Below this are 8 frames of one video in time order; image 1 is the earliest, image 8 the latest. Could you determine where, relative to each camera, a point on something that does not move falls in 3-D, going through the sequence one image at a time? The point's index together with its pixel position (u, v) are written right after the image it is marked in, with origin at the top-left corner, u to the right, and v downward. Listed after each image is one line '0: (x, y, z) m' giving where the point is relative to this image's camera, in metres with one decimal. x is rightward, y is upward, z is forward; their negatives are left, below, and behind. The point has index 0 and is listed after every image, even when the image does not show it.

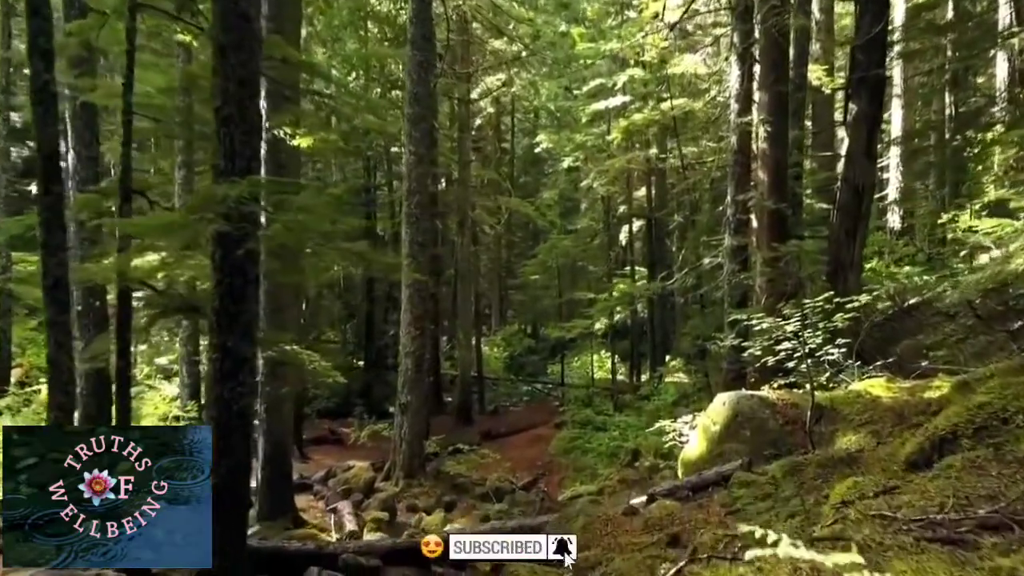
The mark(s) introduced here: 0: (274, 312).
0: (-2.9, -0.3, +9.9) m
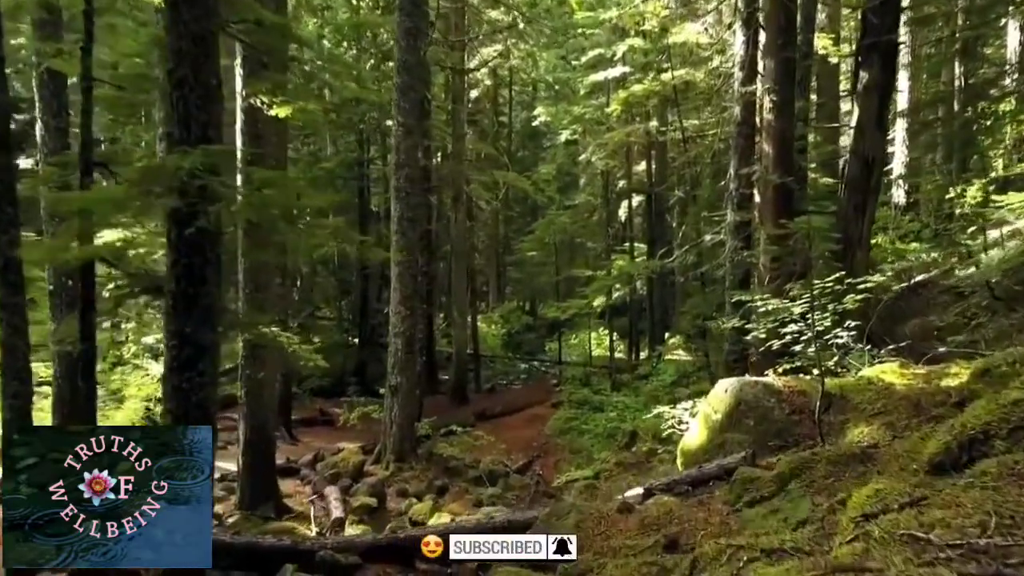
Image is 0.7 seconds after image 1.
0: (-3.0, 0.0, +9.4) m
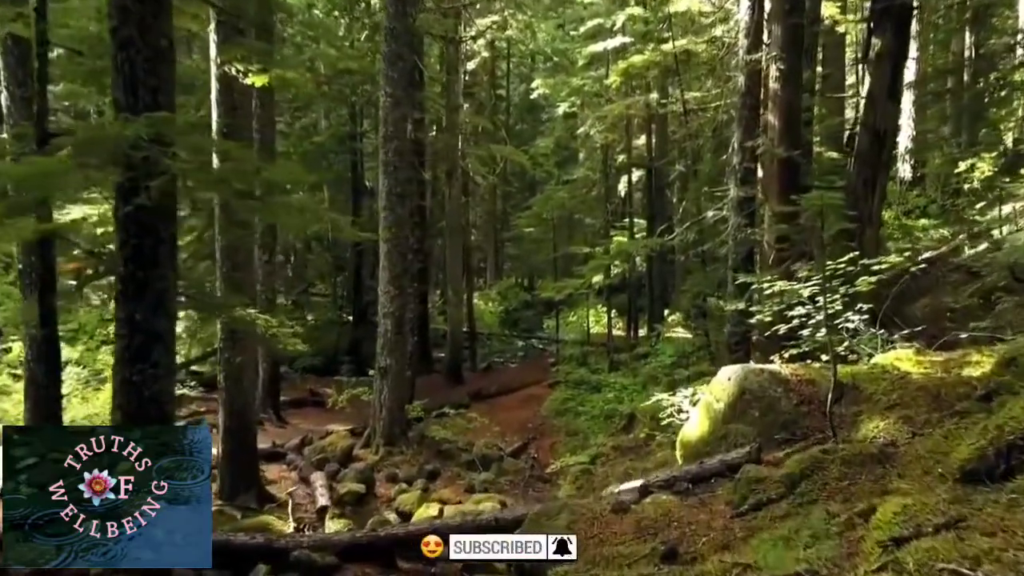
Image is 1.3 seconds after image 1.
0: (-3.0, +0.2, +8.9) m
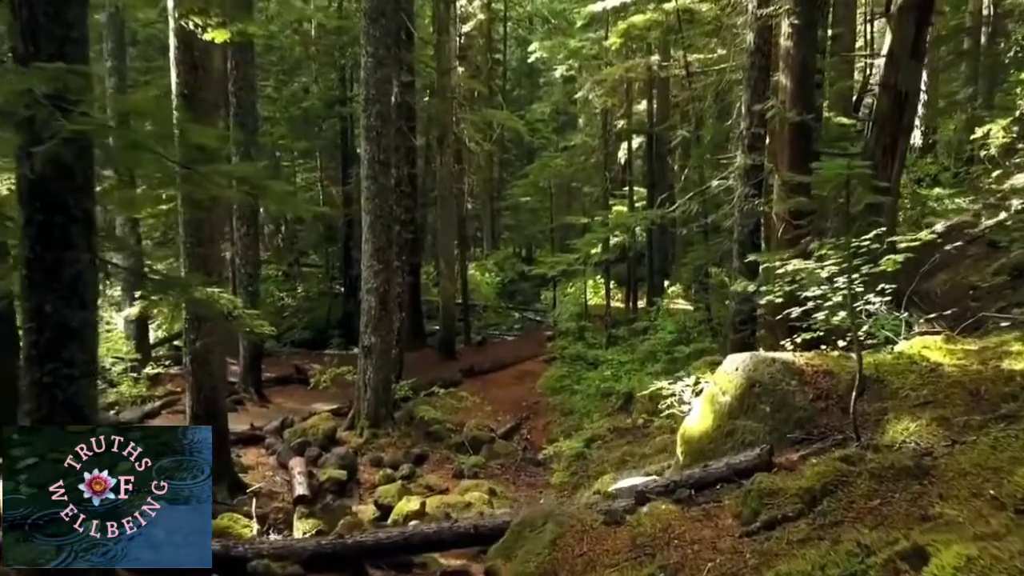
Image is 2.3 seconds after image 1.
0: (-3.2, +0.4, +8.2) m
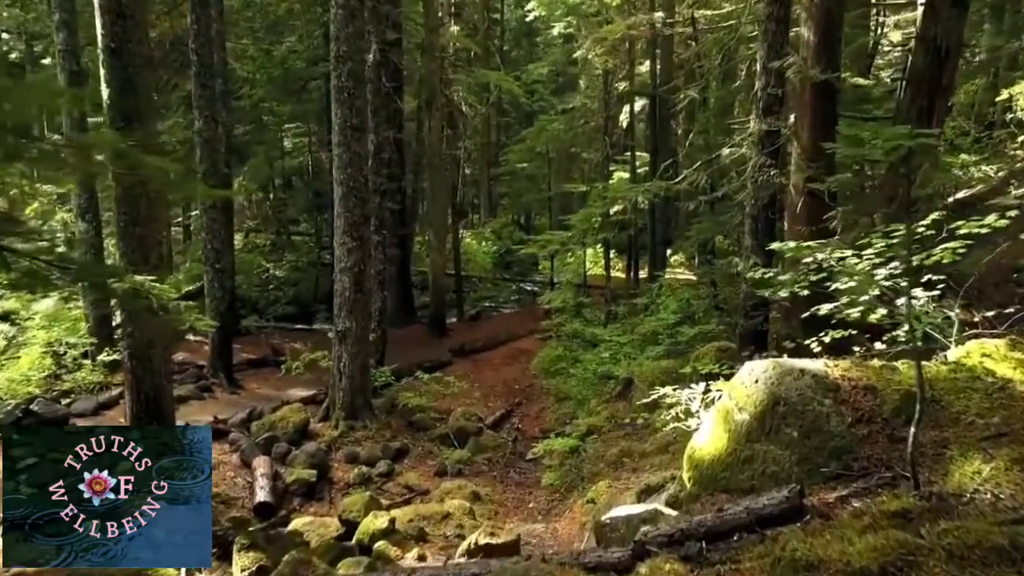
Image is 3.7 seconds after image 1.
0: (-3.3, +0.5, +7.2) m
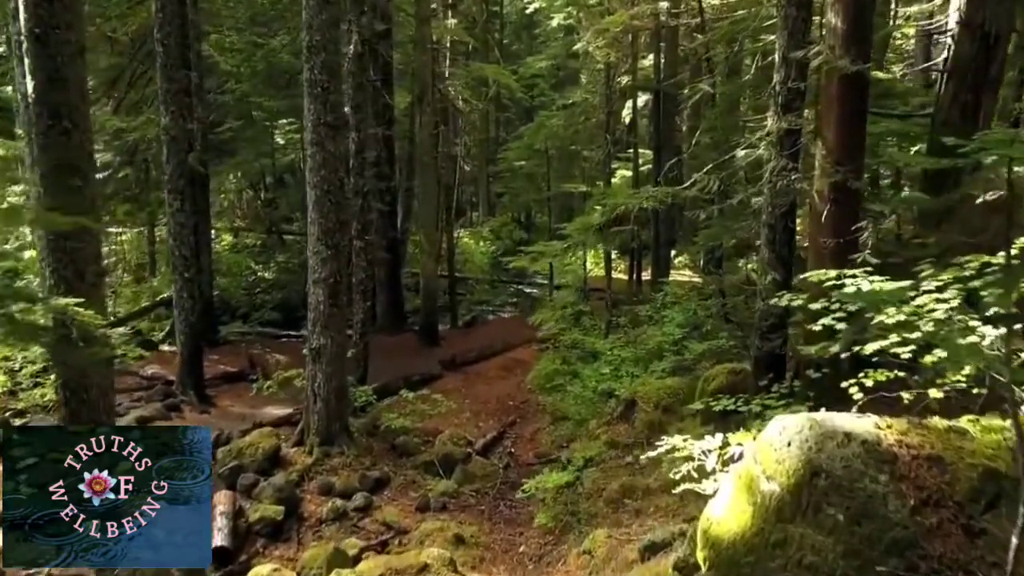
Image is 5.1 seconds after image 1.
0: (-3.4, +0.4, +6.3) m
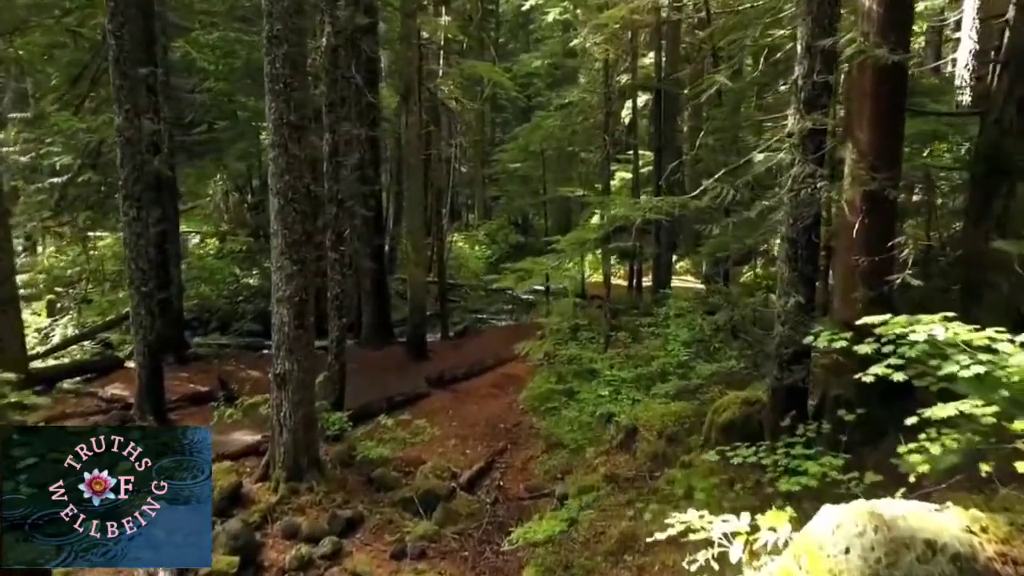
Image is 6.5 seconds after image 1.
0: (-3.6, +0.2, +5.3) m
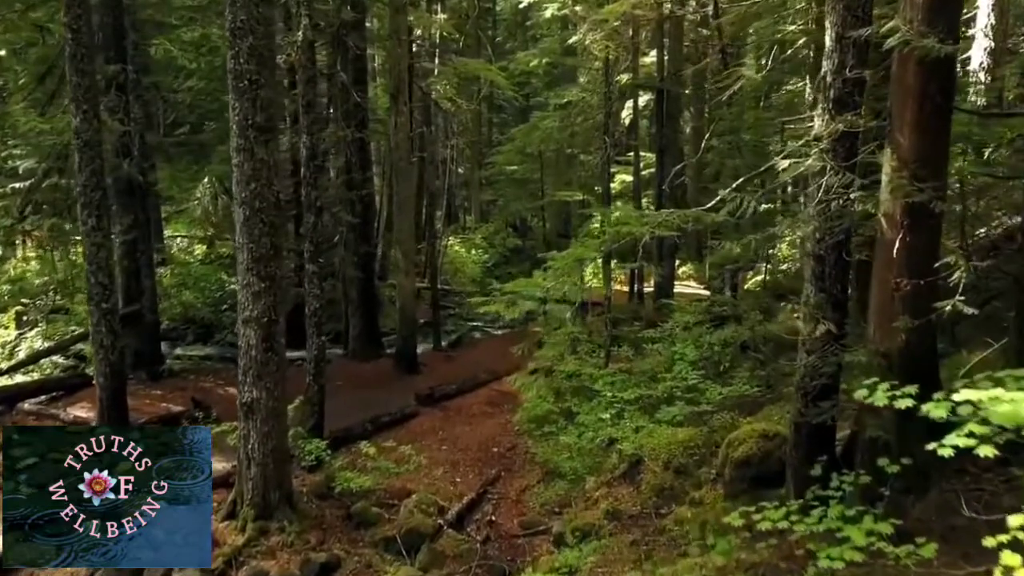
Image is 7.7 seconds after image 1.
0: (-3.6, 0.0, +4.5) m
